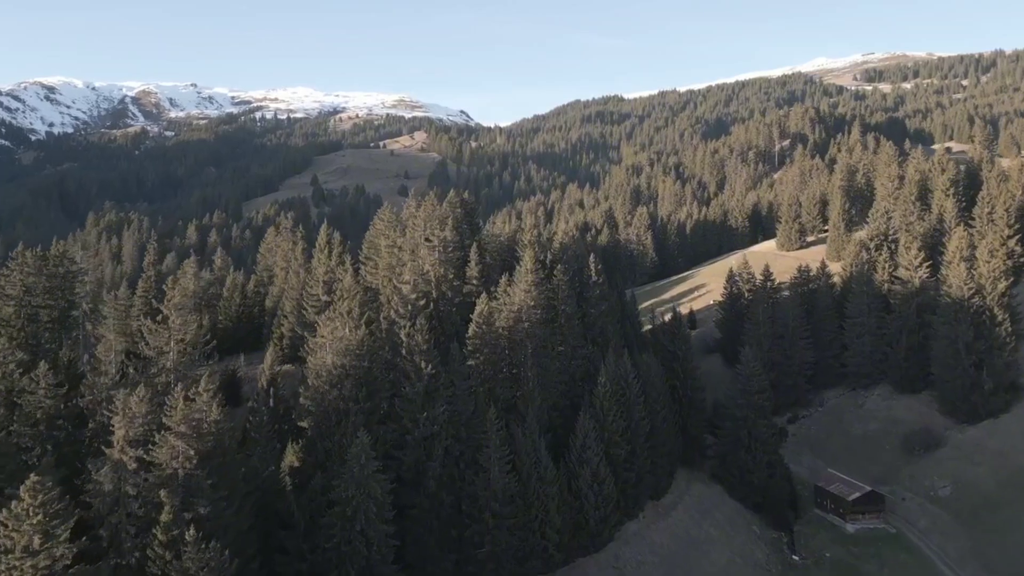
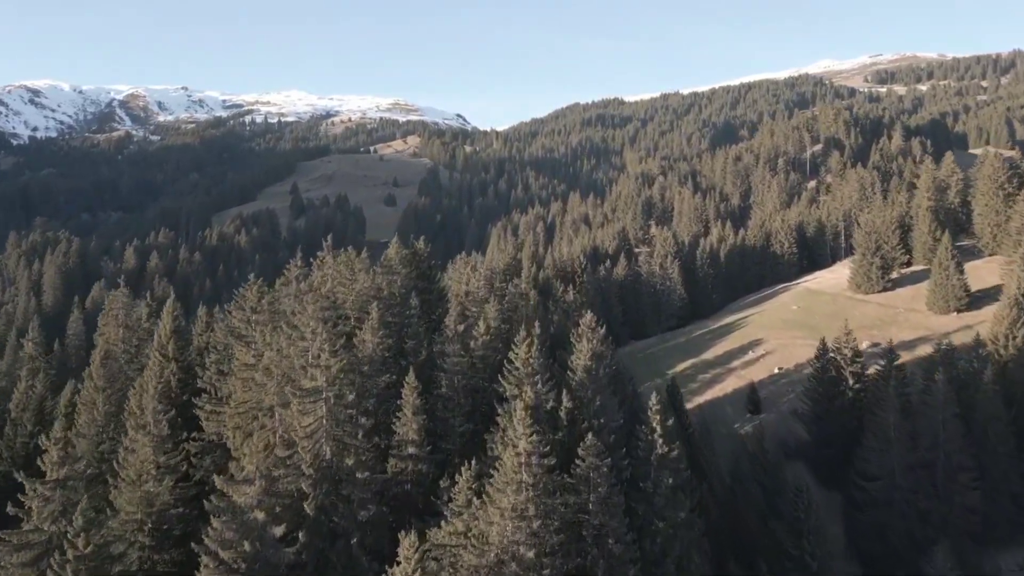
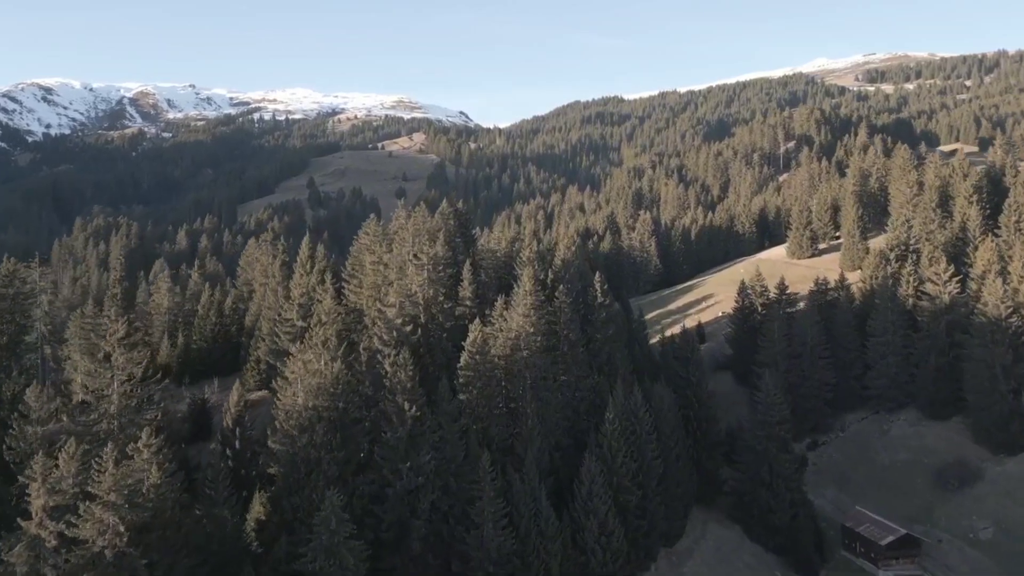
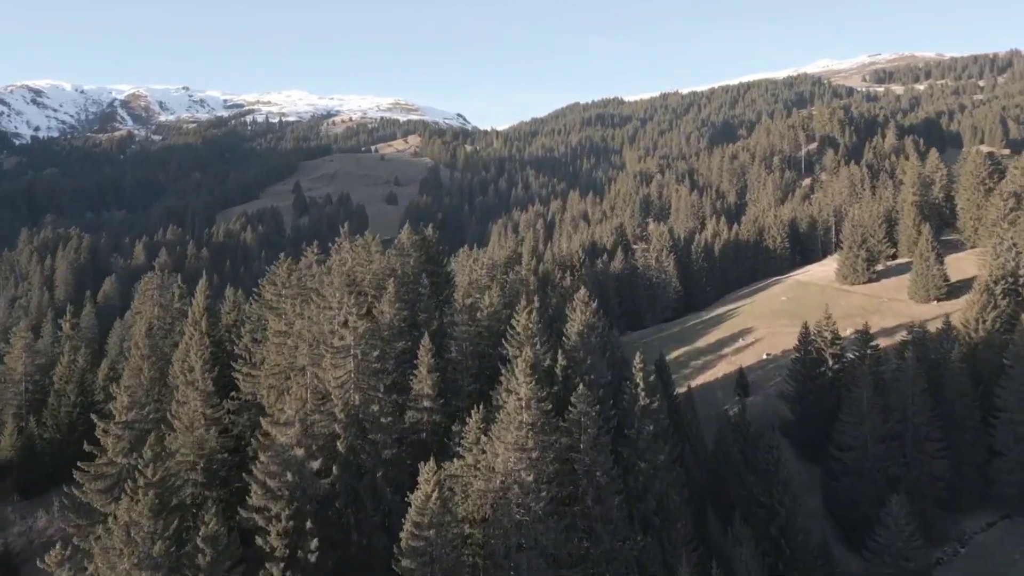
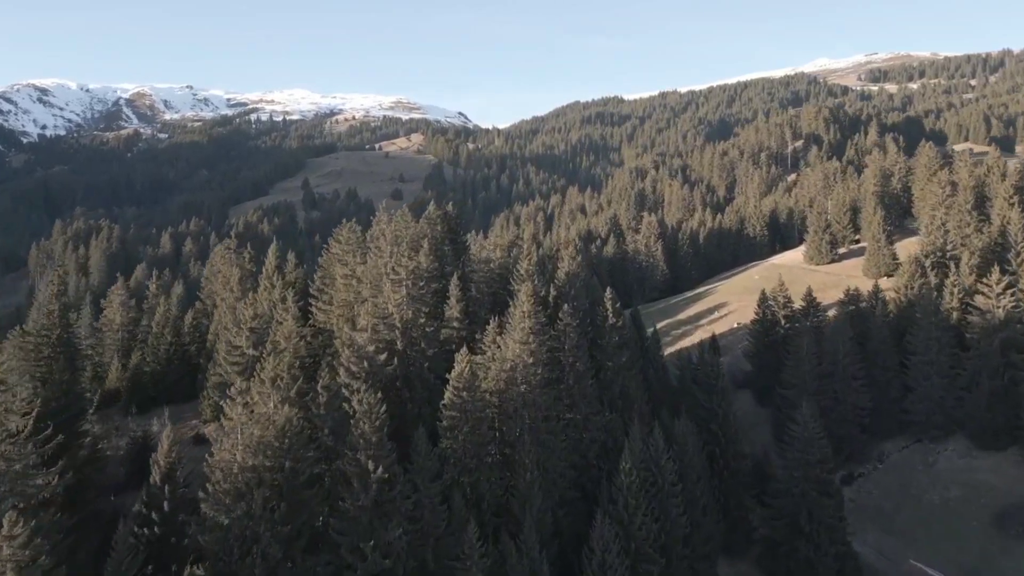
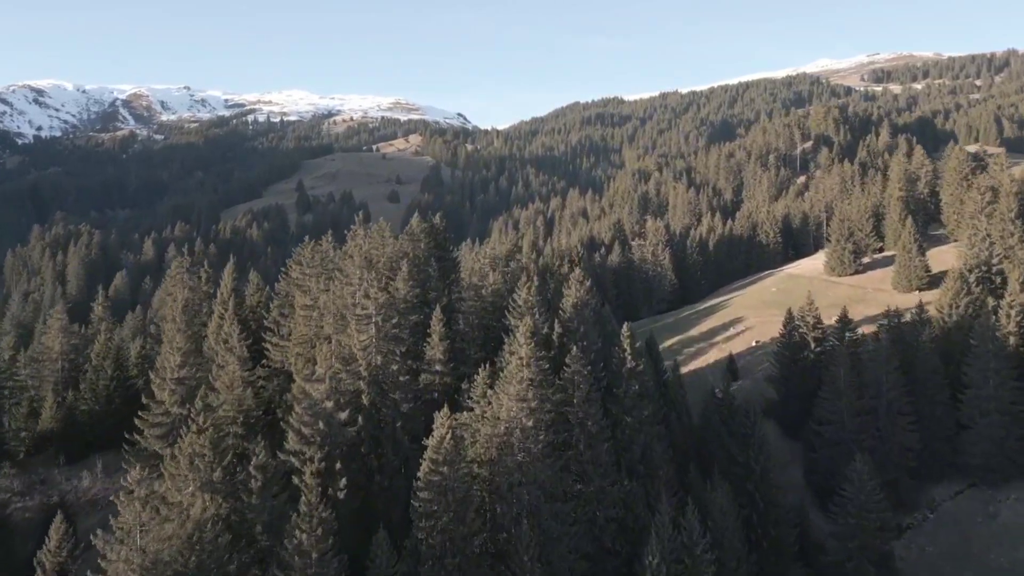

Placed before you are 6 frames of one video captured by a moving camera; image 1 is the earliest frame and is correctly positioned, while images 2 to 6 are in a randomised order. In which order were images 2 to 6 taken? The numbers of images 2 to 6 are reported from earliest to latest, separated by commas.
3, 5, 6, 4, 2
